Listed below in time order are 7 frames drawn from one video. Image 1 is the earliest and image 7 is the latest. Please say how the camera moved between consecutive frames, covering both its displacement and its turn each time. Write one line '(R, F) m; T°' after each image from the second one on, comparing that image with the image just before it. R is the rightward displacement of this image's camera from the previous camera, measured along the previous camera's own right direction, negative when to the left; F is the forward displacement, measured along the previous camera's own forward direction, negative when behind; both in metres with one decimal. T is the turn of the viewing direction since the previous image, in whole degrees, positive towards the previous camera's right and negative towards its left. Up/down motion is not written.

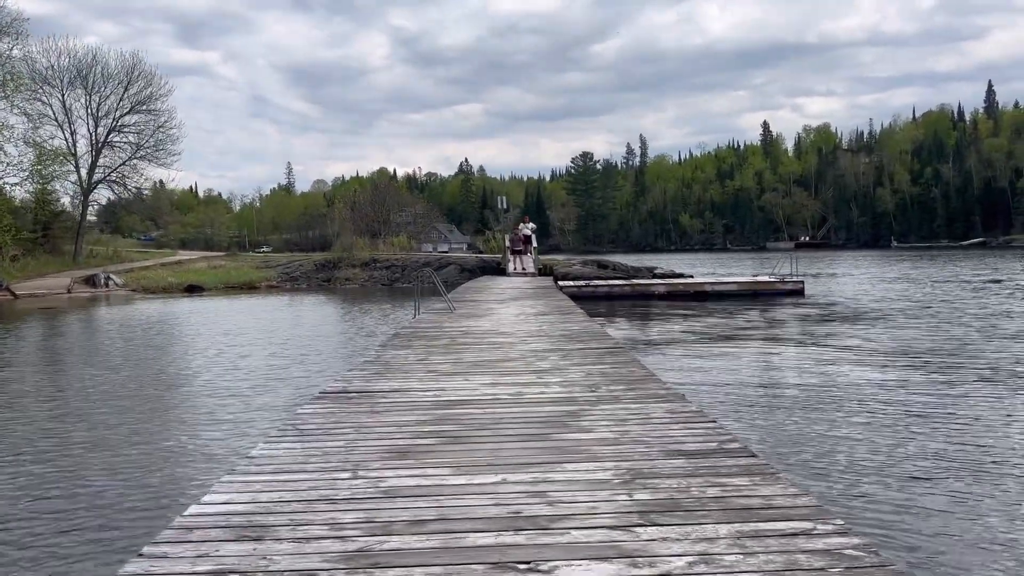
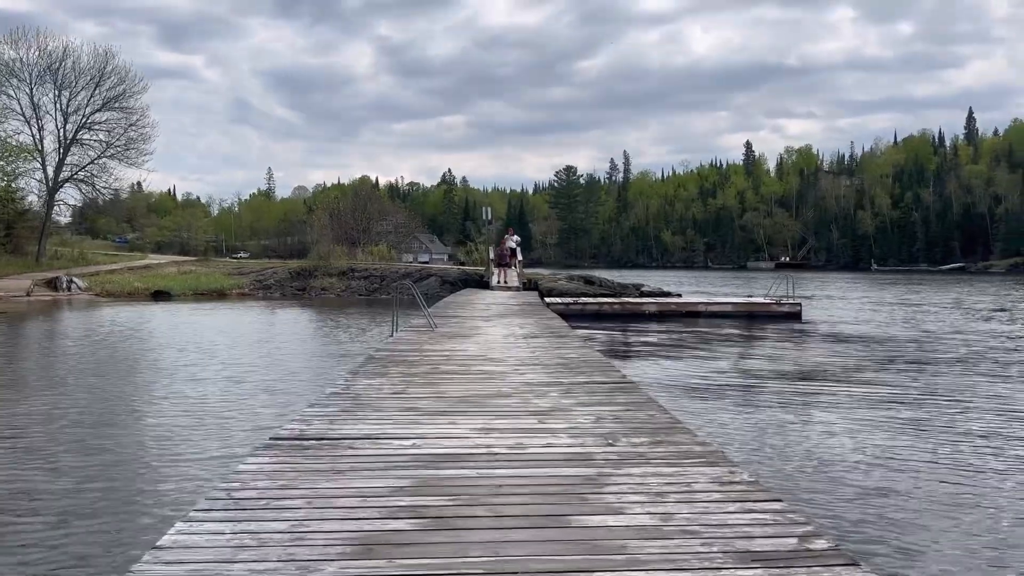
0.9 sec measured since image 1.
(-0.1, +1.2) m; +2°
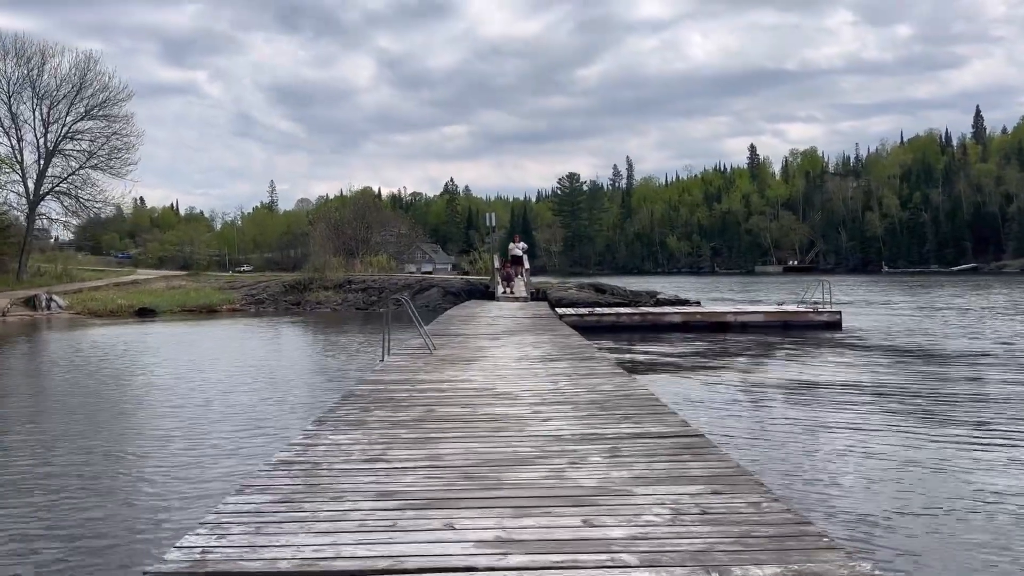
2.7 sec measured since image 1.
(-0.1, +2.0) m; 0°
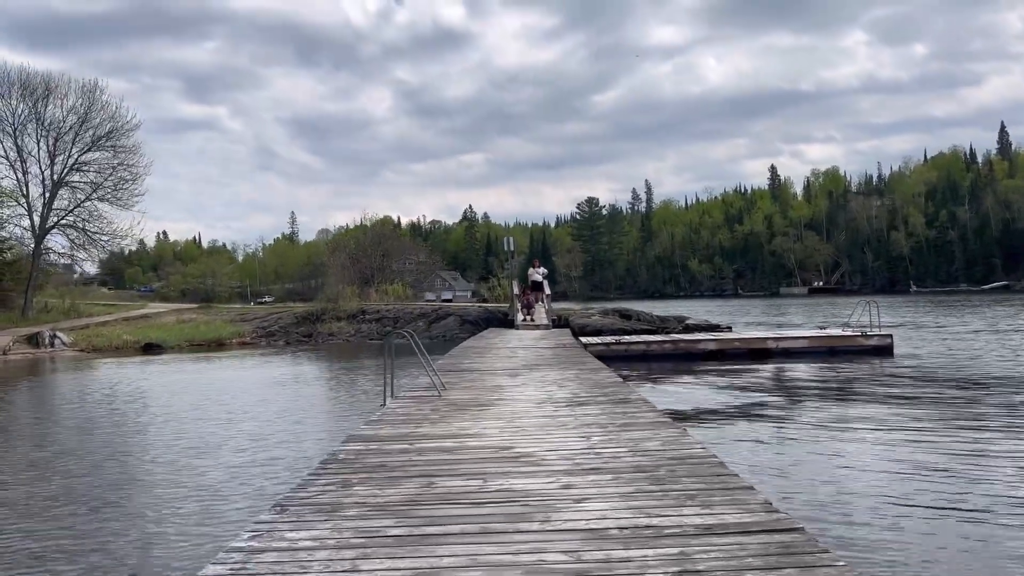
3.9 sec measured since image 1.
(0.0, +1.5) m; -2°
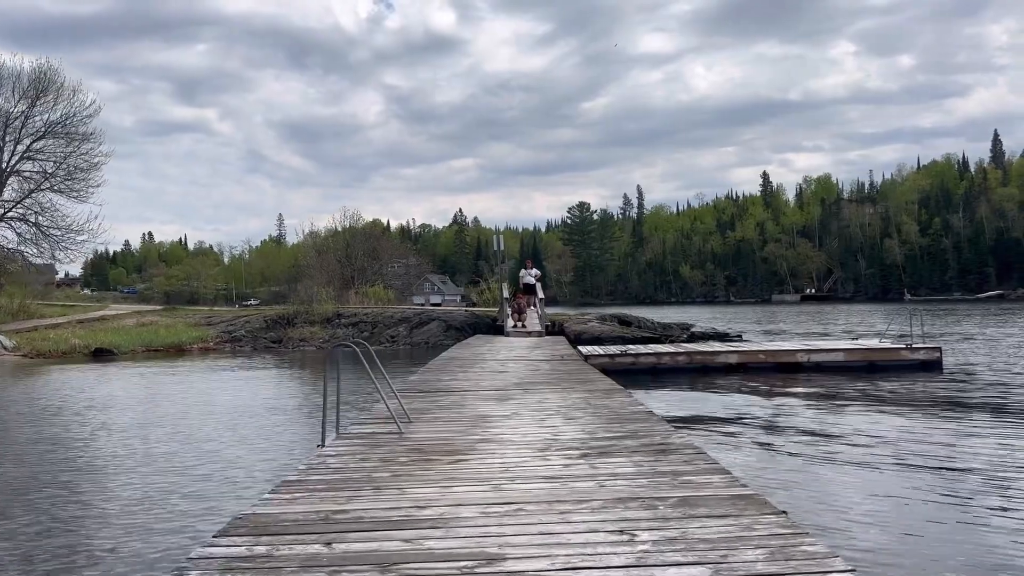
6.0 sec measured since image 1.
(0.0, +2.6) m; +1°
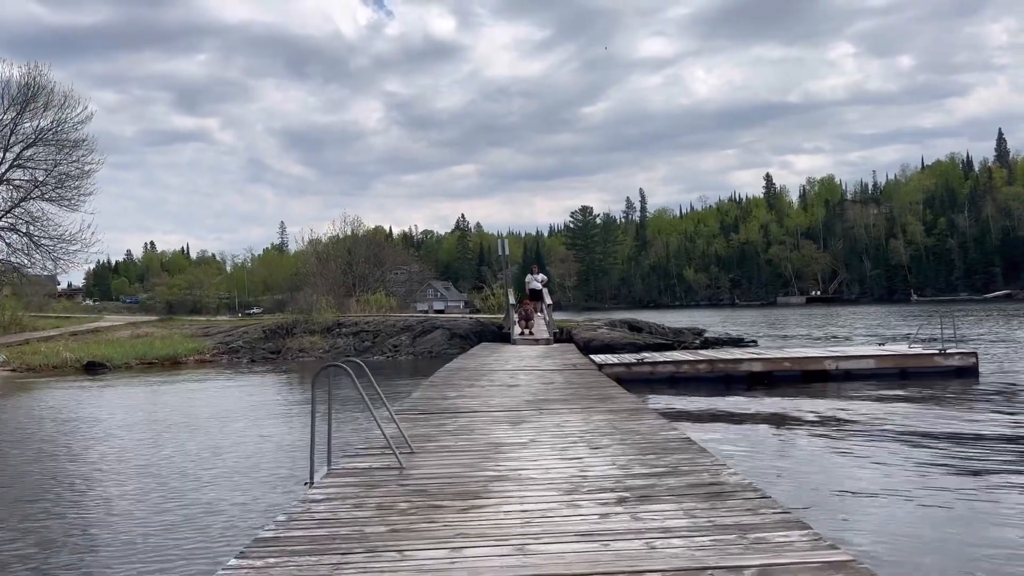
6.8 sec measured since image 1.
(-0.1, +0.9) m; 0°
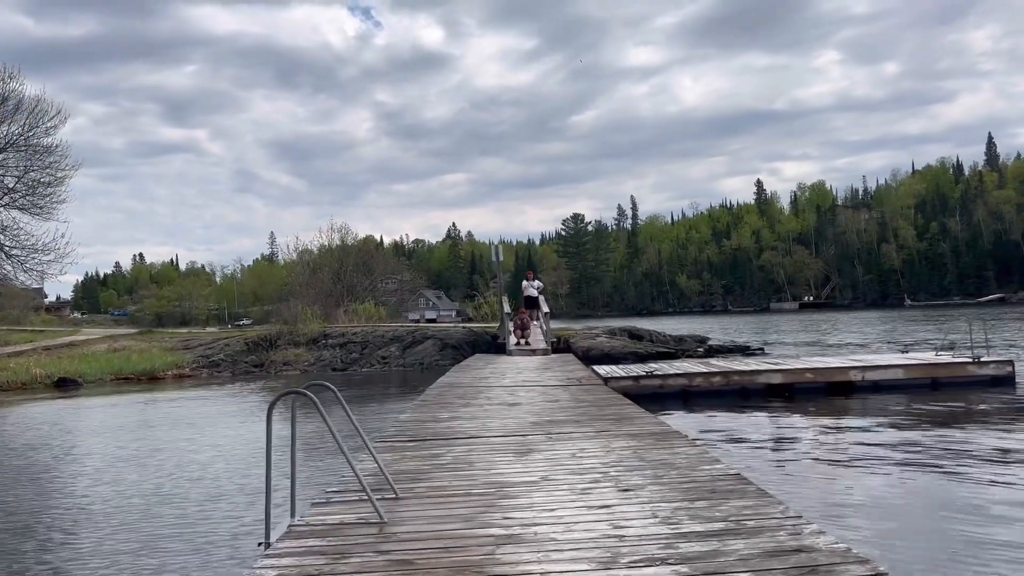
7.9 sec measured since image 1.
(-0.1, +1.2) m; +1°
